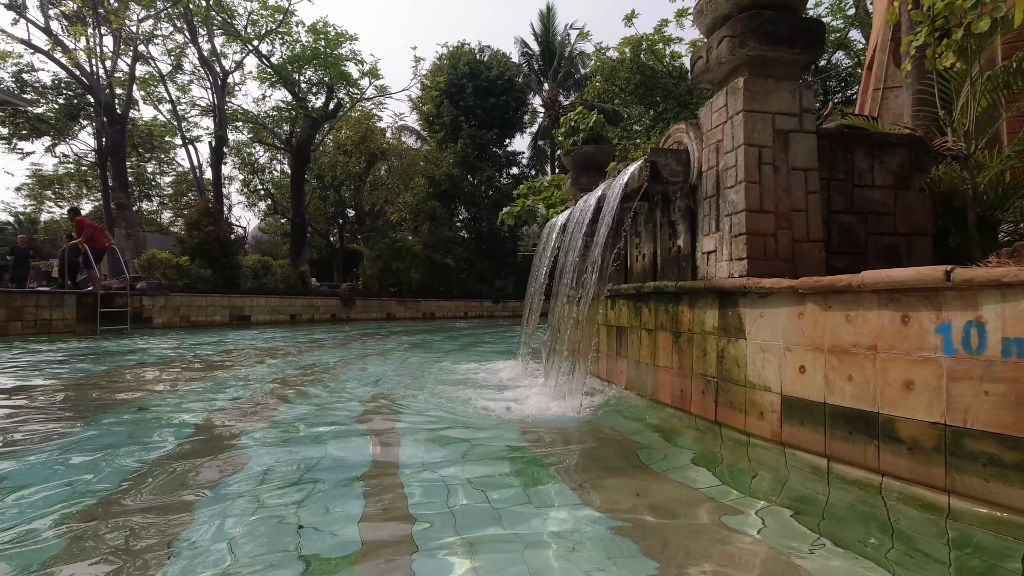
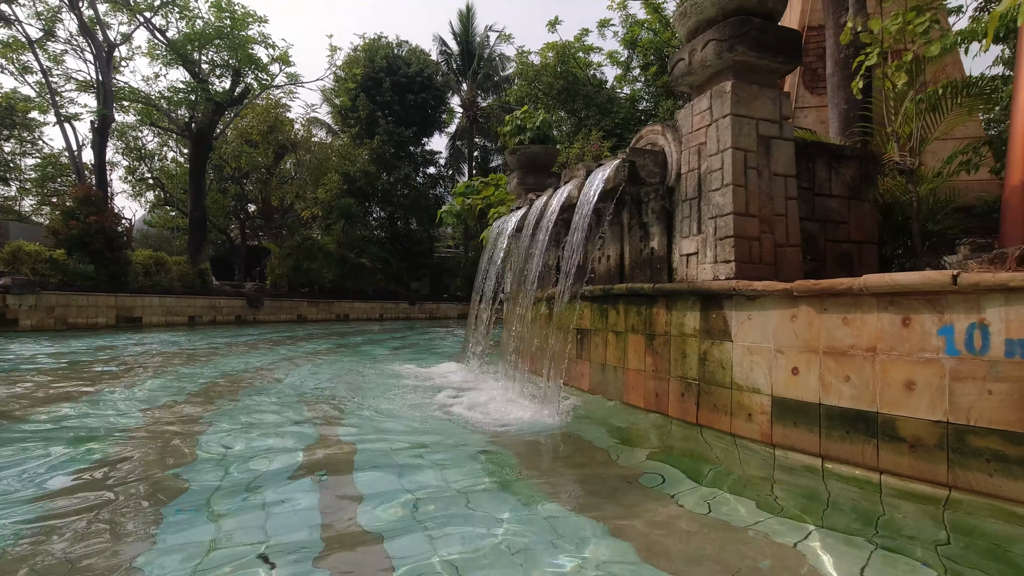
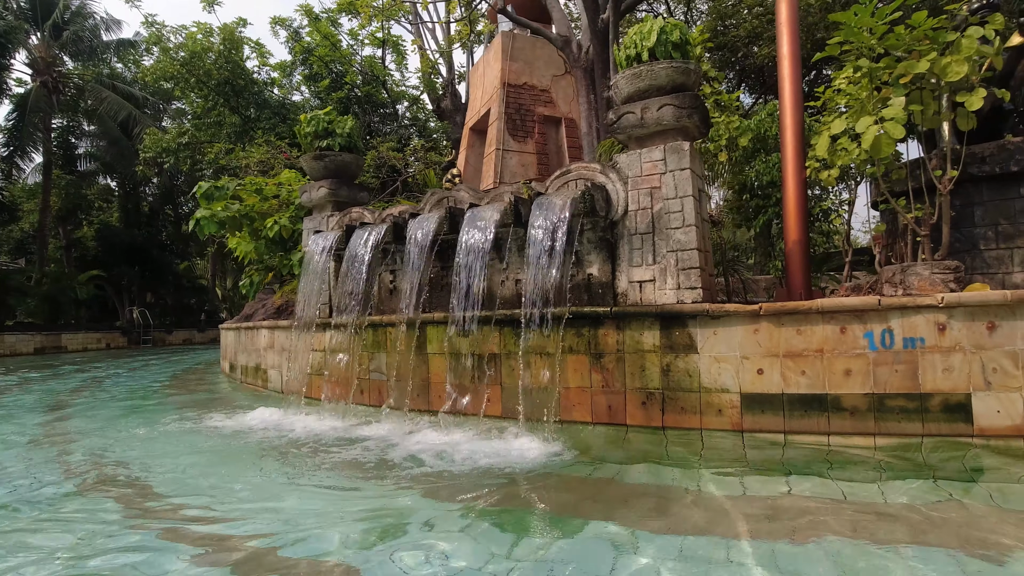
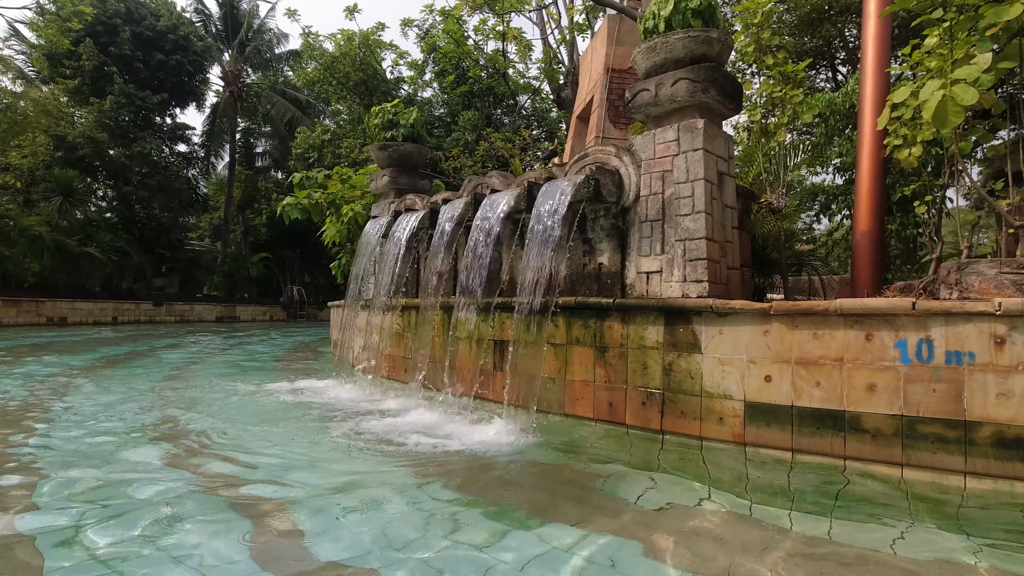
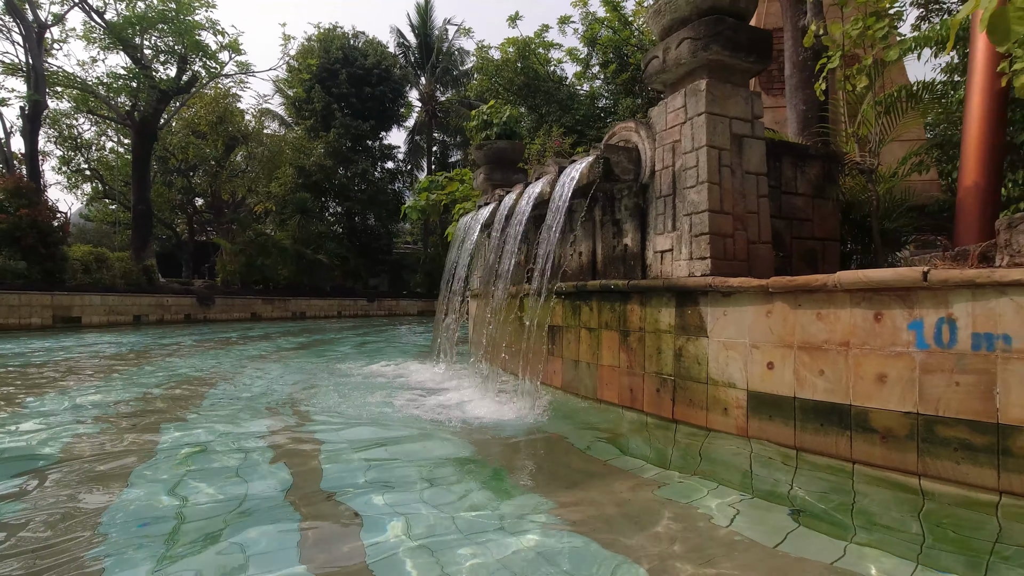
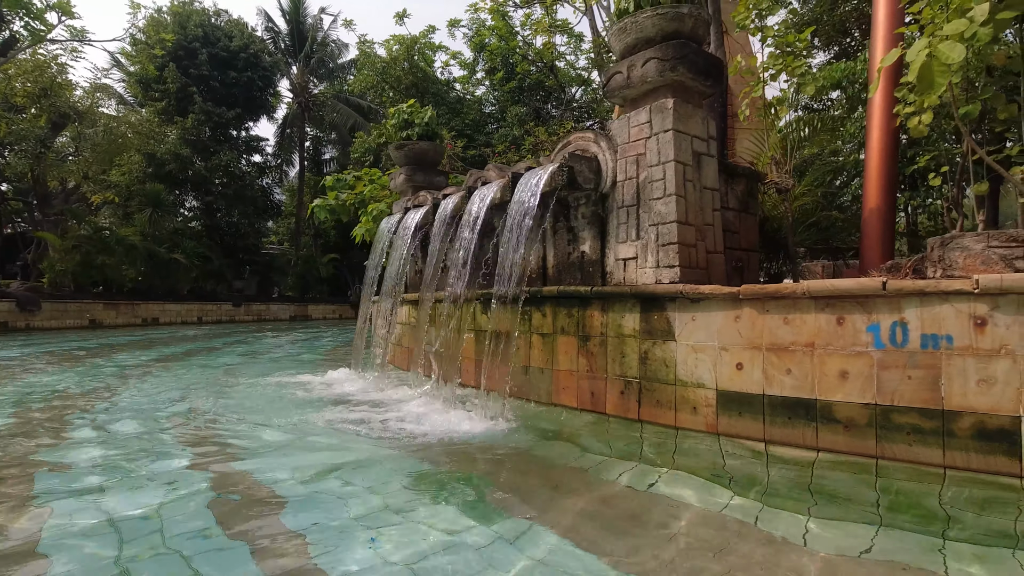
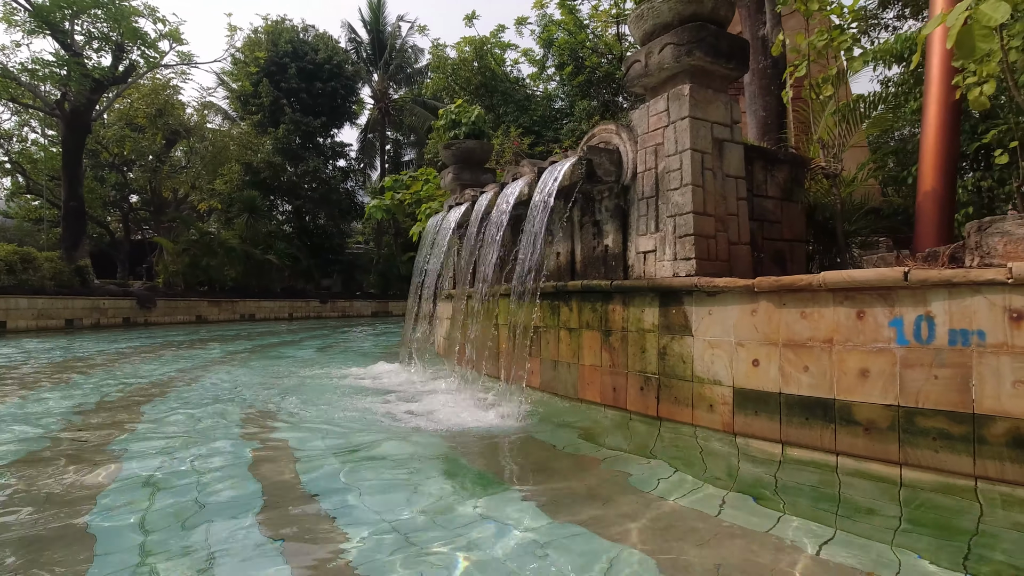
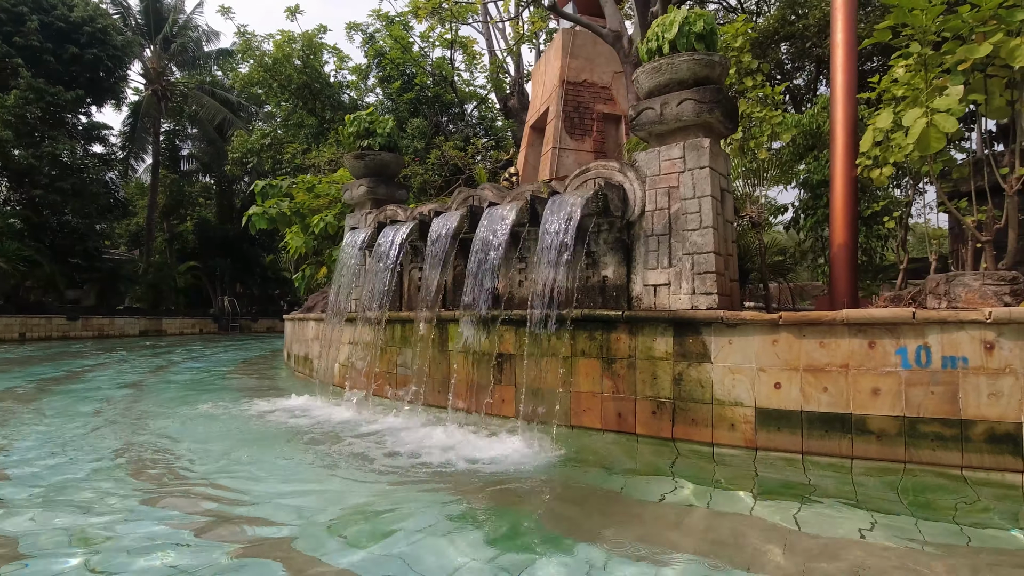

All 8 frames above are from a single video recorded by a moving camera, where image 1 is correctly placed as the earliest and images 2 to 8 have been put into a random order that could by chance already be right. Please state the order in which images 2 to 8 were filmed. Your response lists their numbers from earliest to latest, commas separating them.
2, 5, 7, 6, 4, 8, 3
